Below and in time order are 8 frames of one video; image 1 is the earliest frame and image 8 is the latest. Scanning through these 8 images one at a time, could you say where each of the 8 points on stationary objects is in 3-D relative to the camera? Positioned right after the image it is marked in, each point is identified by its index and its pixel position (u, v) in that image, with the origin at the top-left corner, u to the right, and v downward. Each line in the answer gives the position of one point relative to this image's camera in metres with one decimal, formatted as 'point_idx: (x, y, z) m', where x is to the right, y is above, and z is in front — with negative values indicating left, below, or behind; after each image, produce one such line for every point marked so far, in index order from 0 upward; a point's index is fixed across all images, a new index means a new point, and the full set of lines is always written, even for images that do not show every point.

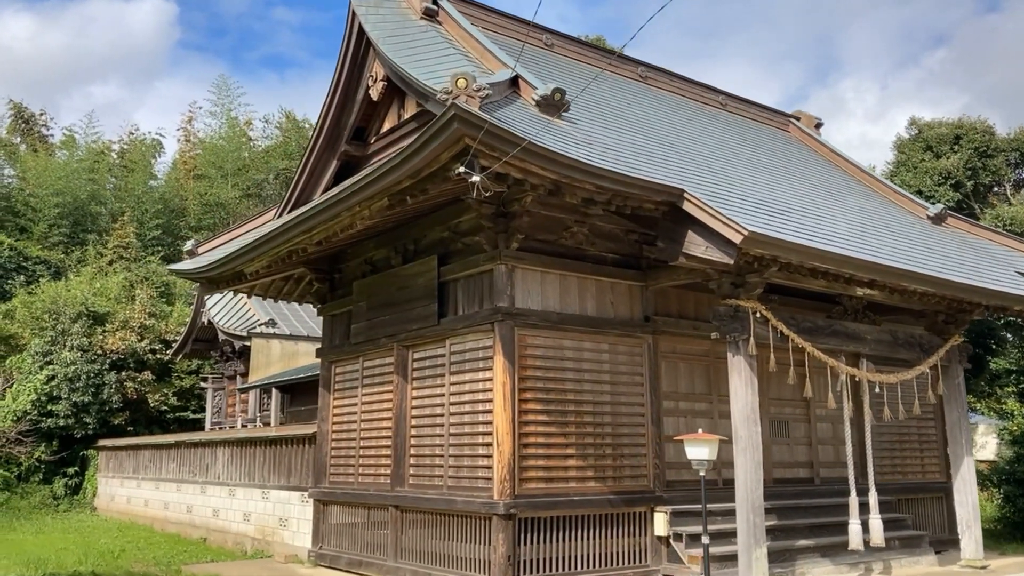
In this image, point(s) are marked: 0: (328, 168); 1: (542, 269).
0: (-2.0, +1.3, +8.6) m
1: (+0.3, +0.2, +6.6) m
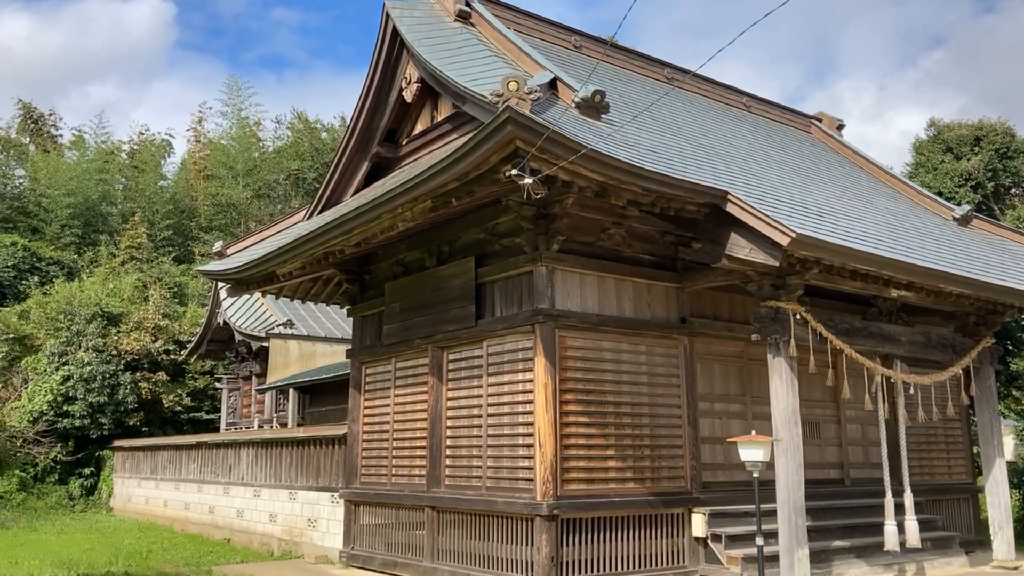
0: (-1.7, +1.3, +8.6) m
1: (+0.6, +0.2, +6.6) m
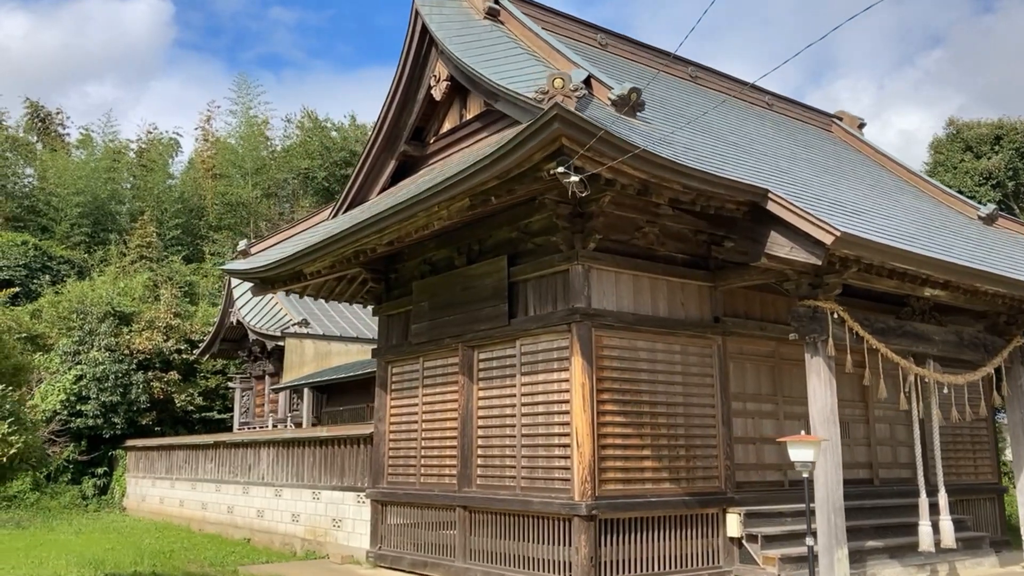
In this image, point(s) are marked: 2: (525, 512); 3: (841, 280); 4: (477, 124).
0: (-1.4, +1.3, +8.6) m
1: (+0.9, +0.2, +6.5) m
2: (+0.1, -1.9, +6.5) m
3: (+2.7, +0.1, +6.2) m
4: (-0.3, +1.6, +7.7) m
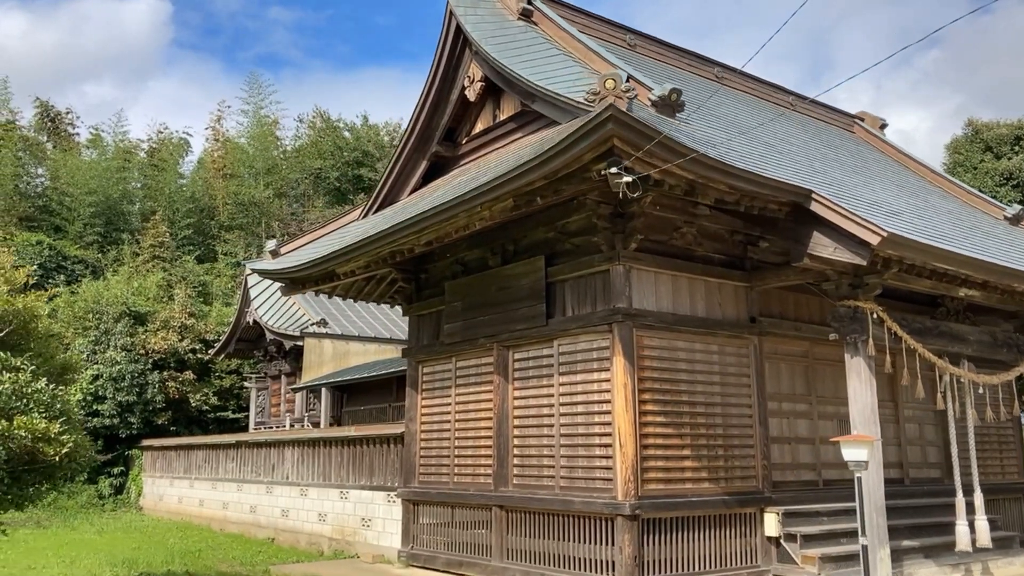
0: (-1.1, +1.3, +8.6) m
1: (+1.2, +0.2, +6.6) m
2: (+0.4, -1.9, +6.5) m
3: (+3.0, +0.1, +6.3) m
4: (0.0, +1.6, +7.7) m
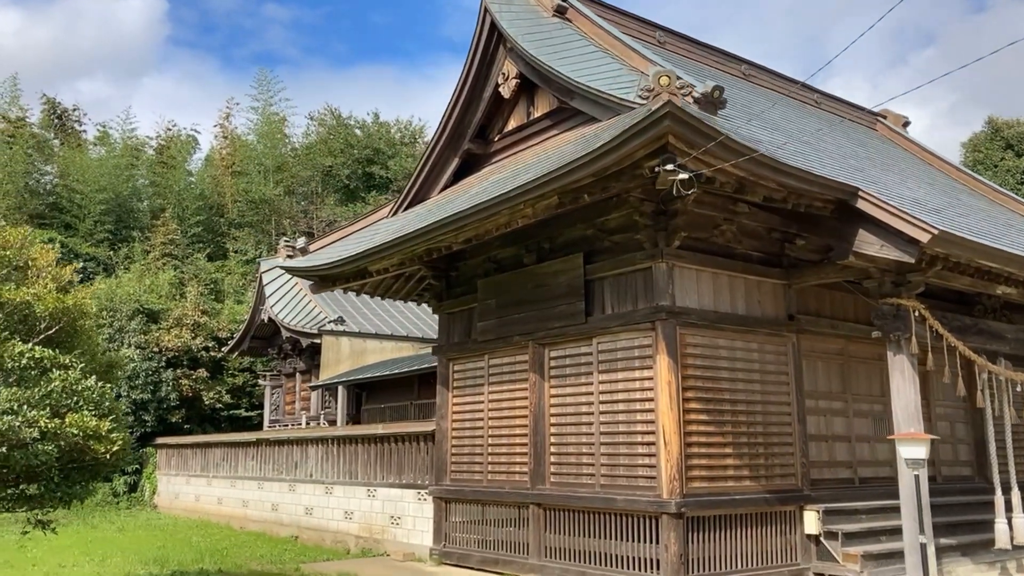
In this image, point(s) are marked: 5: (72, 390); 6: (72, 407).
0: (-0.7, +1.4, +8.6) m
1: (+1.6, +0.2, +6.5) m
2: (+0.8, -1.9, +6.5) m
3: (+3.3, +0.1, +6.2) m
4: (+0.3, +1.6, +7.7) m
5: (-2.9, -0.7, +5.1) m
6: (-2.9, -0.8, +5.1) m
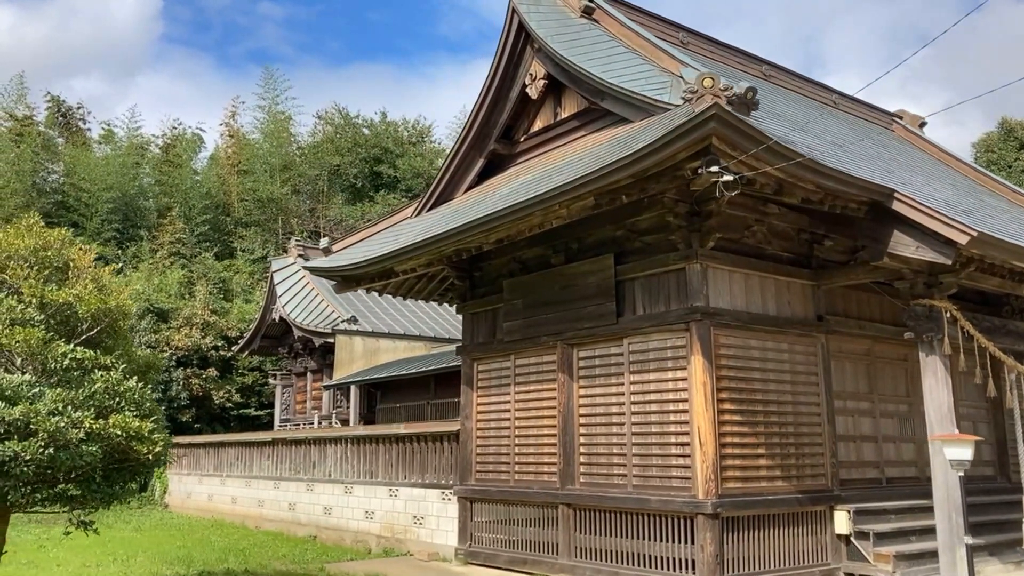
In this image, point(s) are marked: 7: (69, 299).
0: (-0.4, +1.4, +8.6) m
1: (+1.9, +0.2, +6.6) m
2: (+1.1, -1.9, +6.5) m
3: (+3.6, +0.1, +6.3) m
4: (+0.6, +1.6, +7.7) m
5: (-2.7, -0.7, +5.1) m
6: (-2.6, -0.8, +5.1) m
7: (-3.0, -0.1, +5.3) m
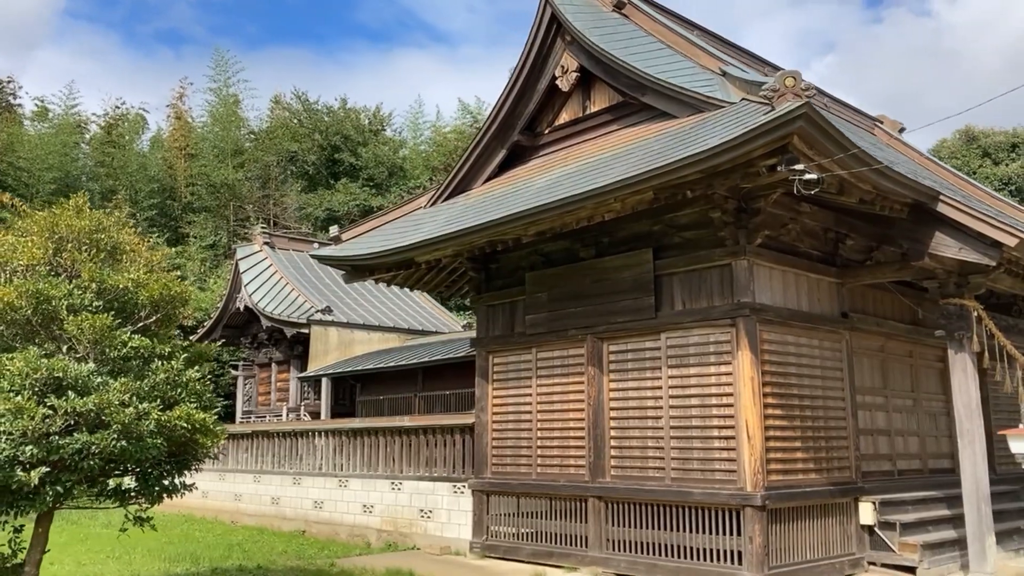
0: (-0.2, +1.4, +8.5) m
1: (+2.2, +0.2, +6.7) m
2: (+1.4, -1.8, +6.6) m
3: (+4.0, +0.1, +6.5) m
4: (+1.0, +1.7, +7.7) m
5: (-2.1, -0.6, +4.9) m
6: (-2.1, -0.7, +4.9) m
7: (-2.5, 0.0, +5.0) m
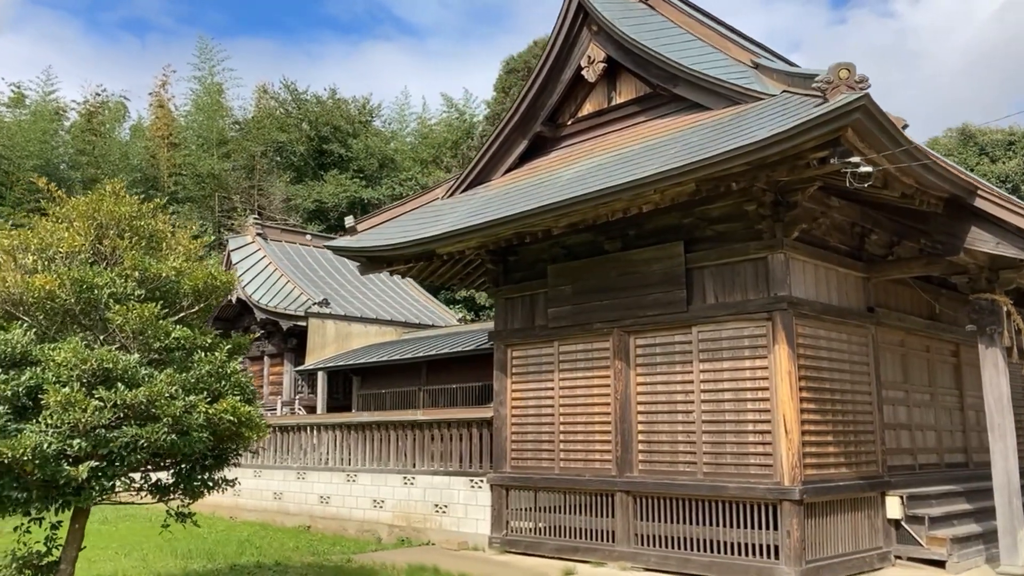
0: (0.0, +1.5, +8.4) m
1: (+2.5, +0.3, +6.7) m
2: (+1.7, -1.8, +6.6) m
3: (+4.3, +0.1, +6.6) m
4: (+1.2, +1.8, +7.6) m
5: (-1.8, -0.5, +4.7) m
6: (-1.8, -0.6, +4.7) m
7: (-2.2, +0.1, +4.8) m
